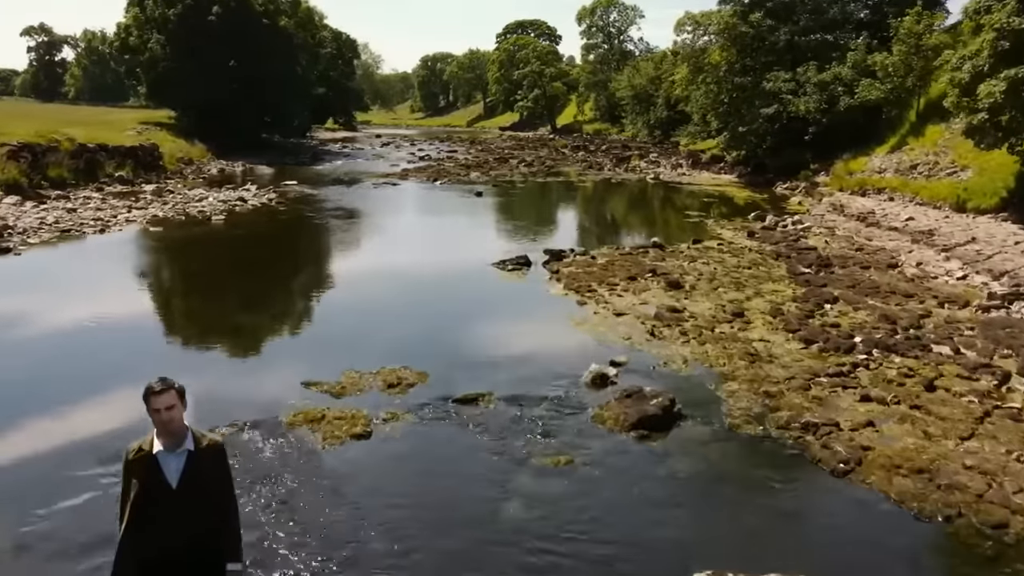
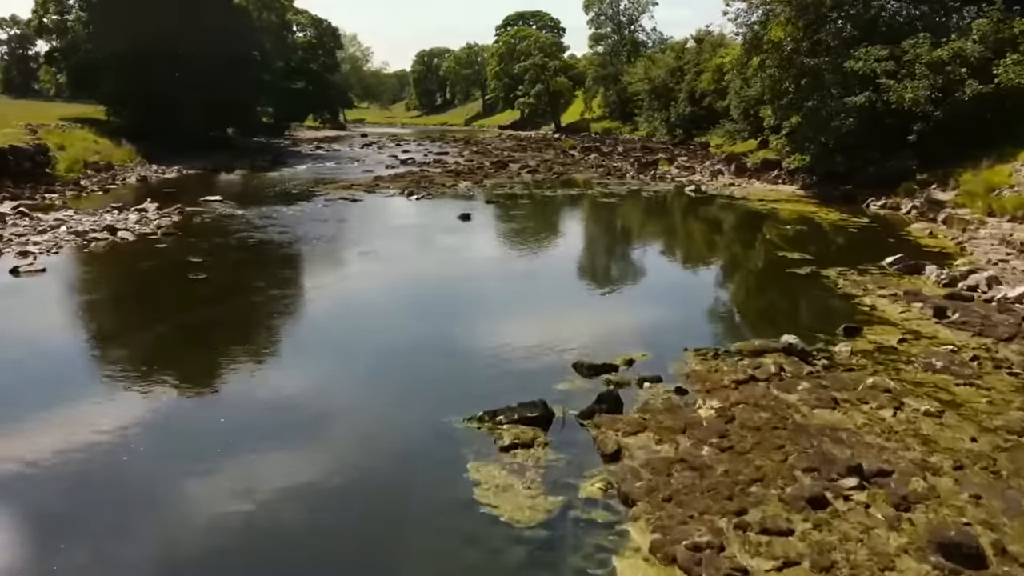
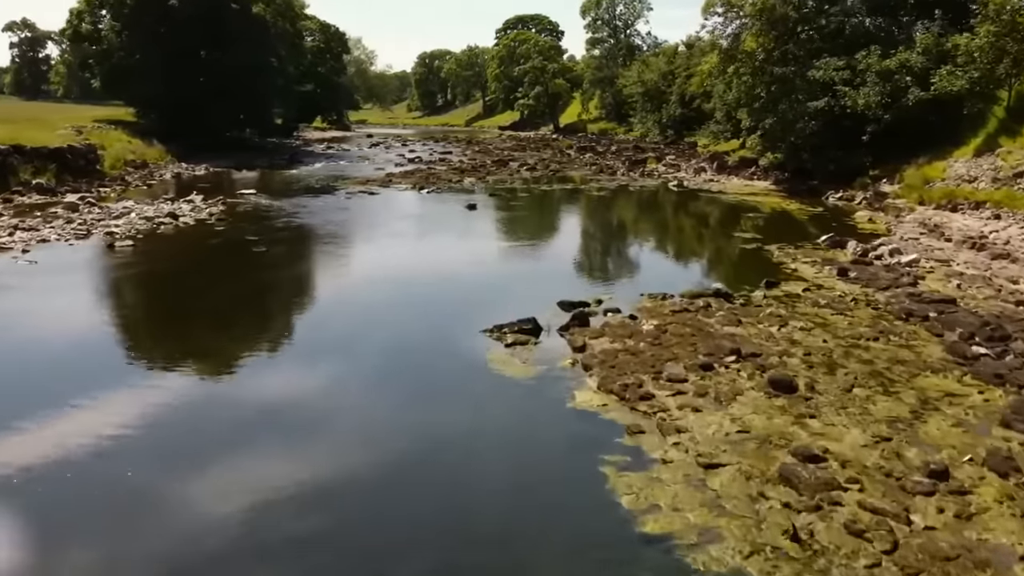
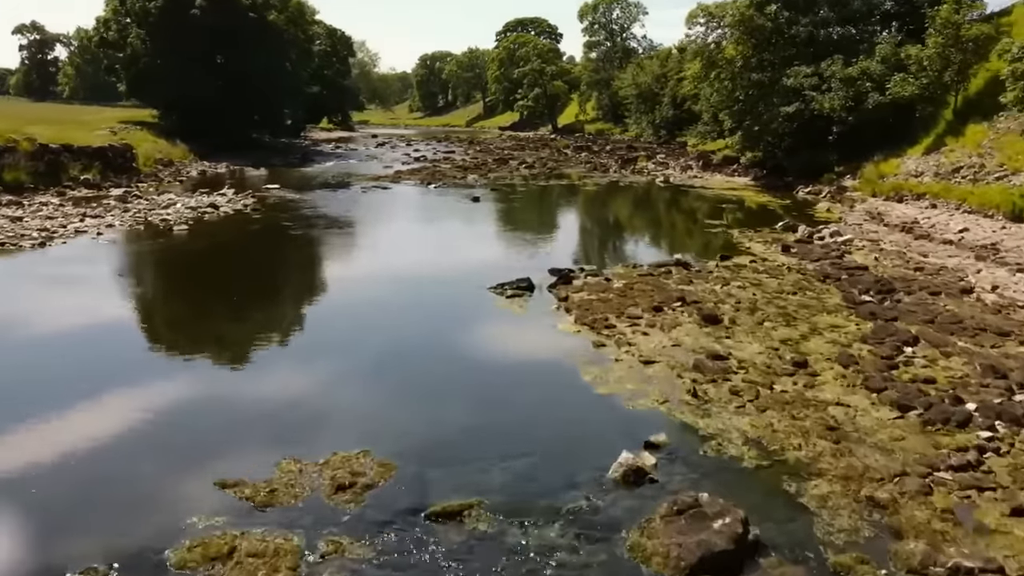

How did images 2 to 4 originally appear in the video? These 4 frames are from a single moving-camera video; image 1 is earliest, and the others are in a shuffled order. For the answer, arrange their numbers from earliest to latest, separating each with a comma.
4, 3, 2
